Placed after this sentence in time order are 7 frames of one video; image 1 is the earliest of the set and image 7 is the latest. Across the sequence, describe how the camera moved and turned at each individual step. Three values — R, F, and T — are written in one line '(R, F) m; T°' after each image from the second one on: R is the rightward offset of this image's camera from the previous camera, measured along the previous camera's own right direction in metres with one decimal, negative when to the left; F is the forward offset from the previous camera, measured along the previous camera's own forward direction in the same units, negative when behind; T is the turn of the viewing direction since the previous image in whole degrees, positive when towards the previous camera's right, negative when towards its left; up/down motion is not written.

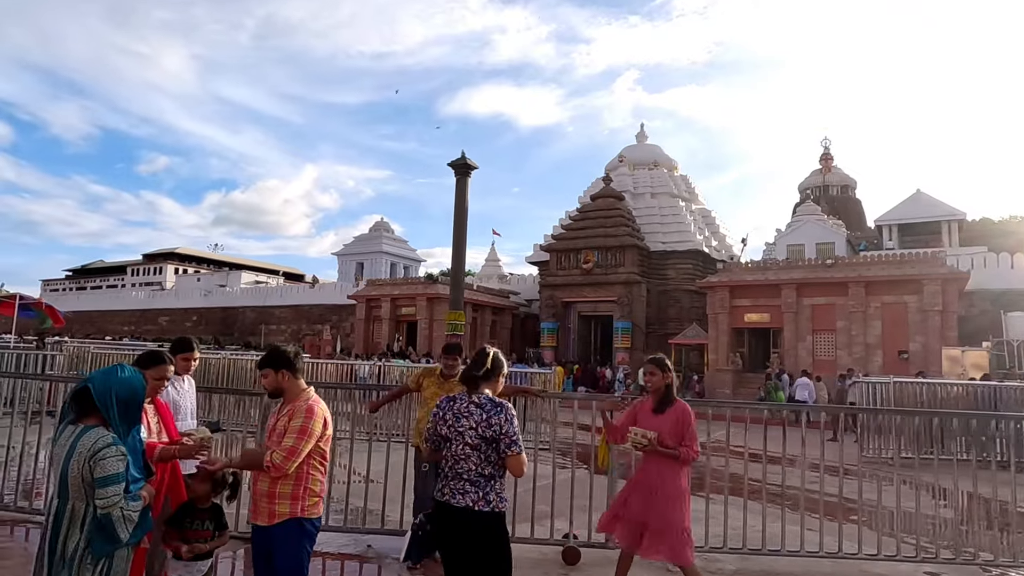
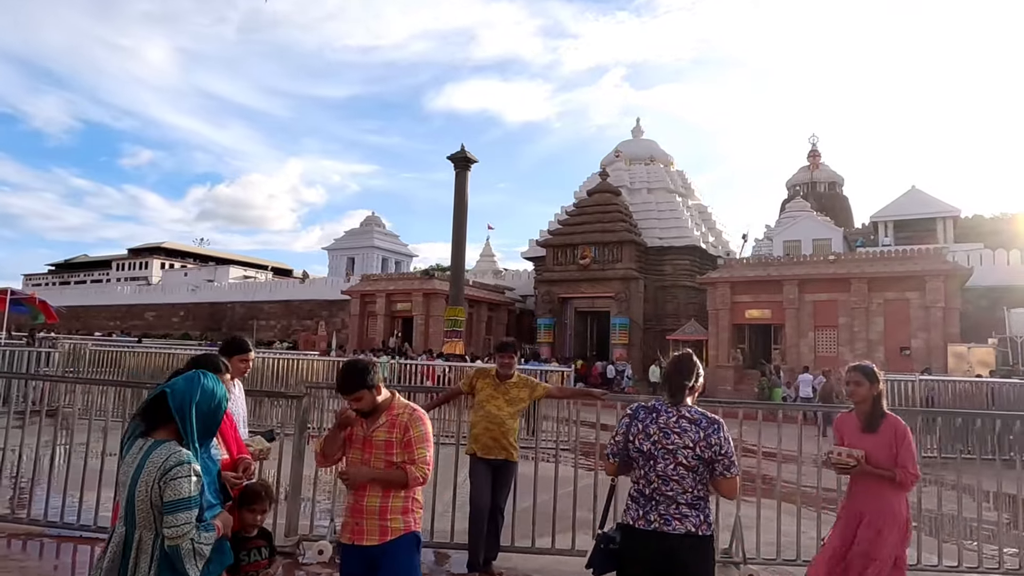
(-0.4, +0.3) m; +1°
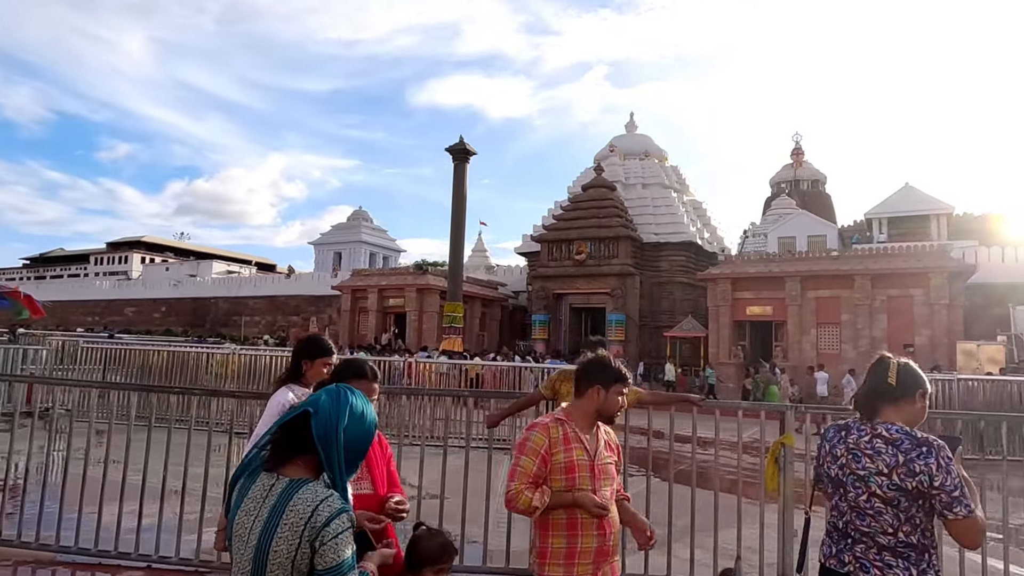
(-0.5, +0.4) m; +1°
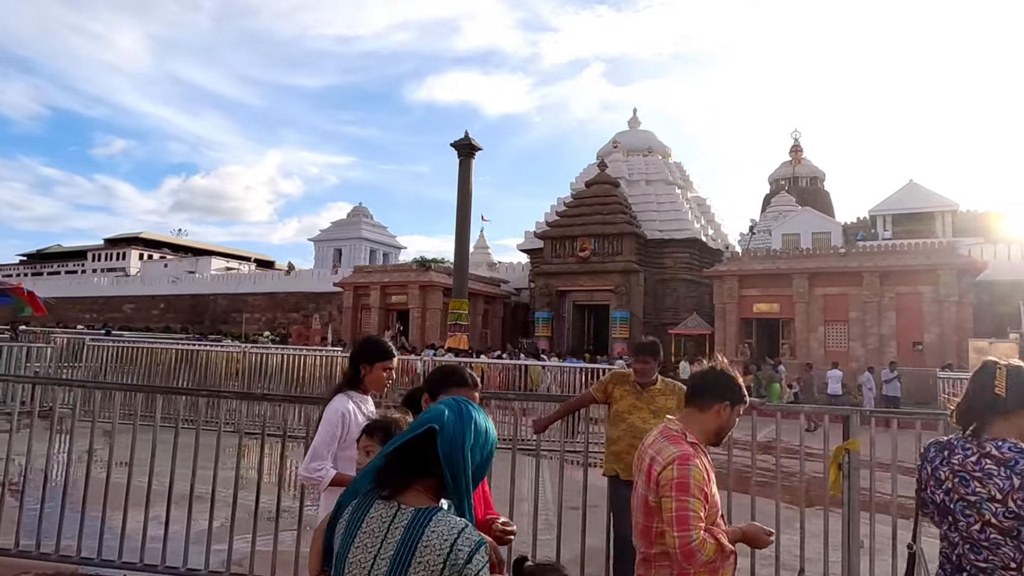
(-0.2, +0.2) m; 0°
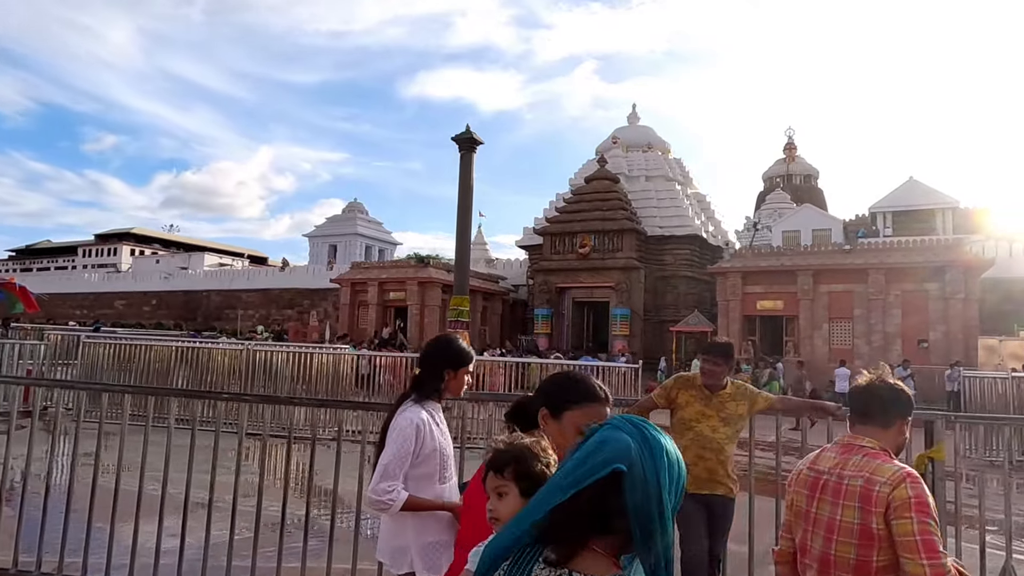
(-0.3, +0.3) m; +1°
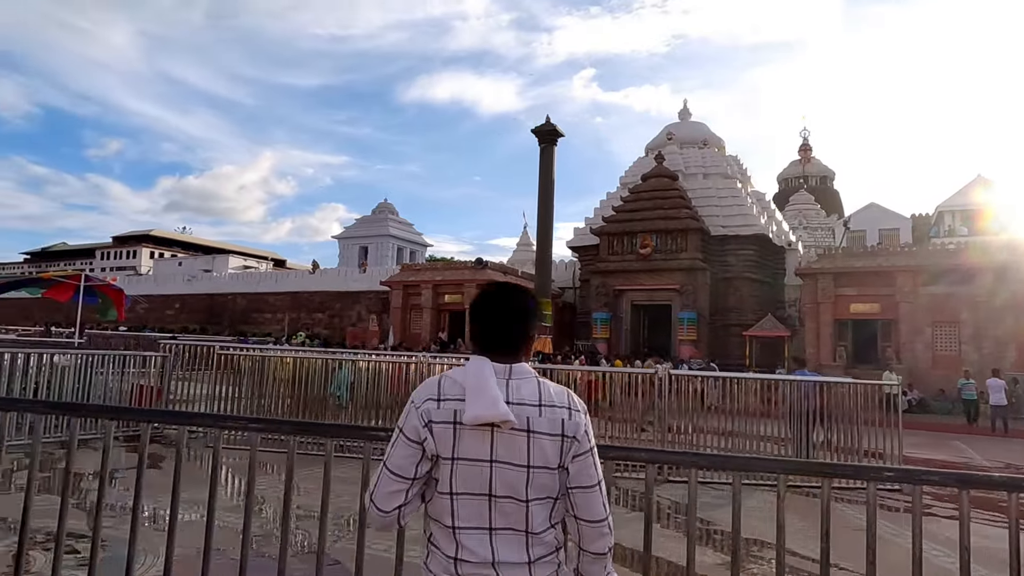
(-2.1, +1.2) m; 0°
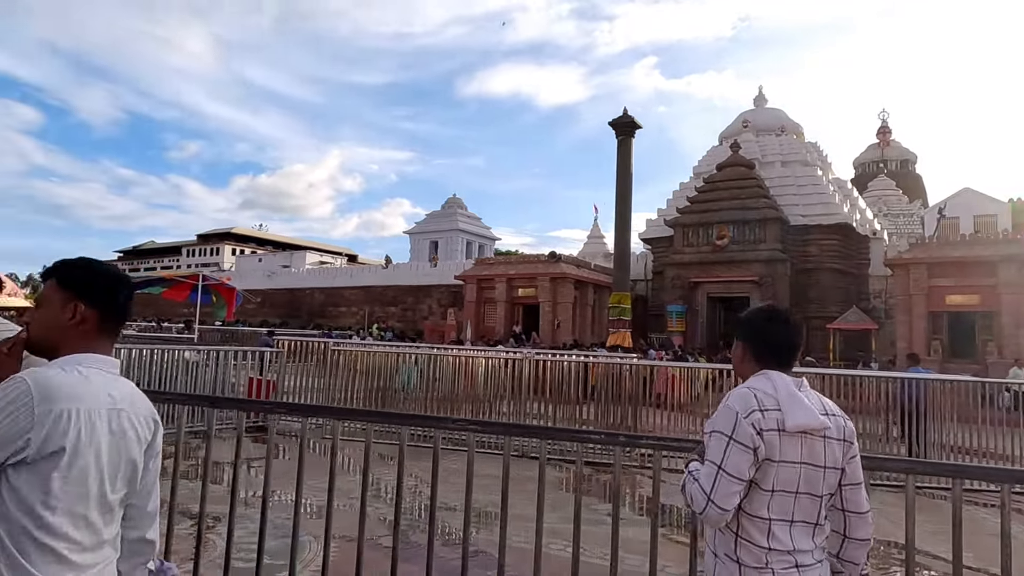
(-0.4, -0.1) m; -5°
